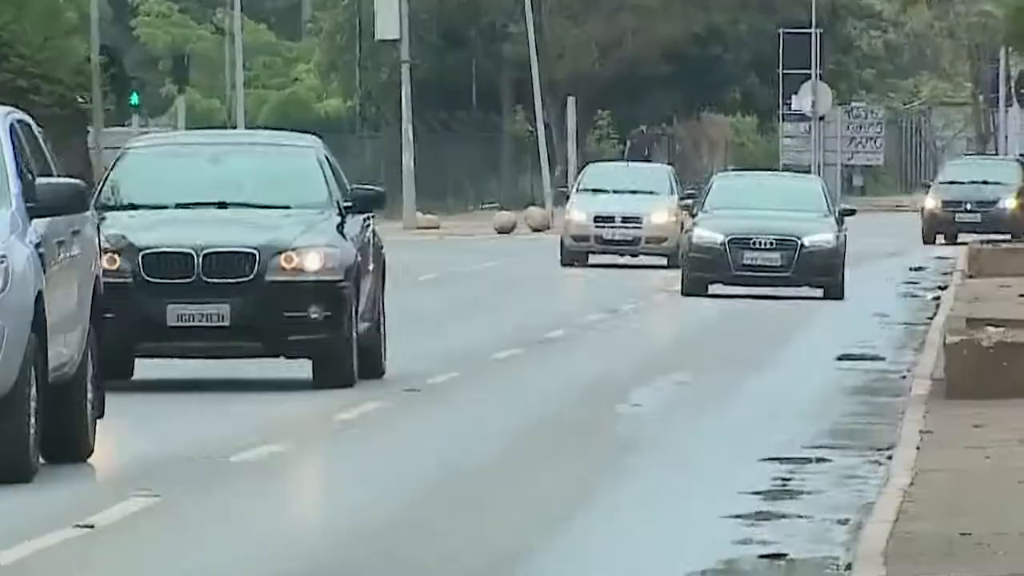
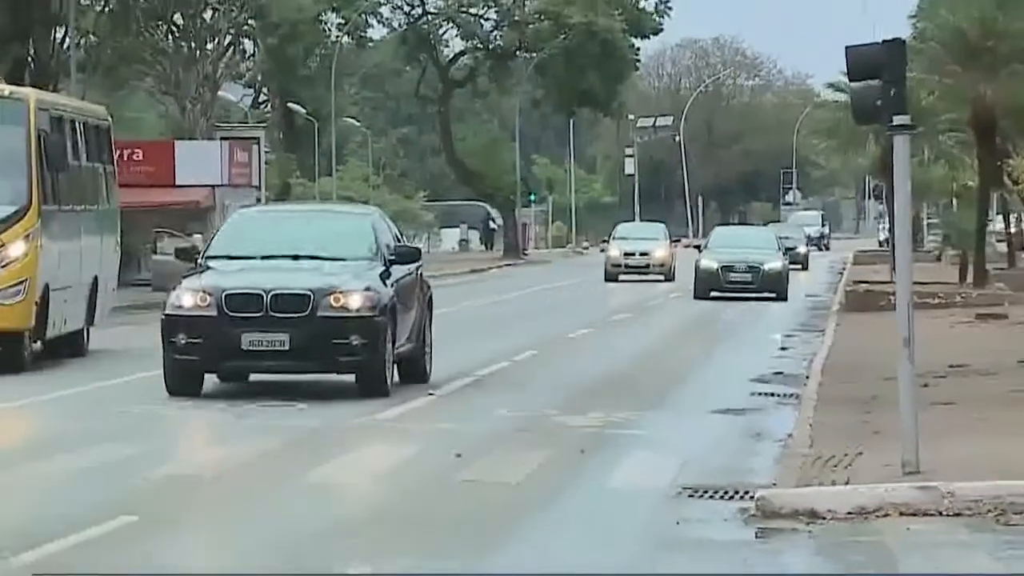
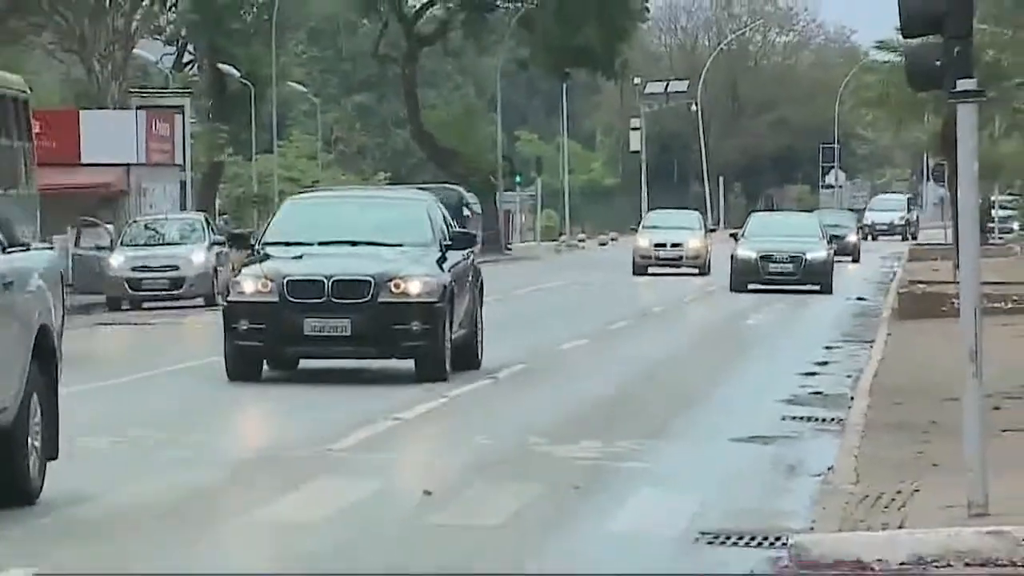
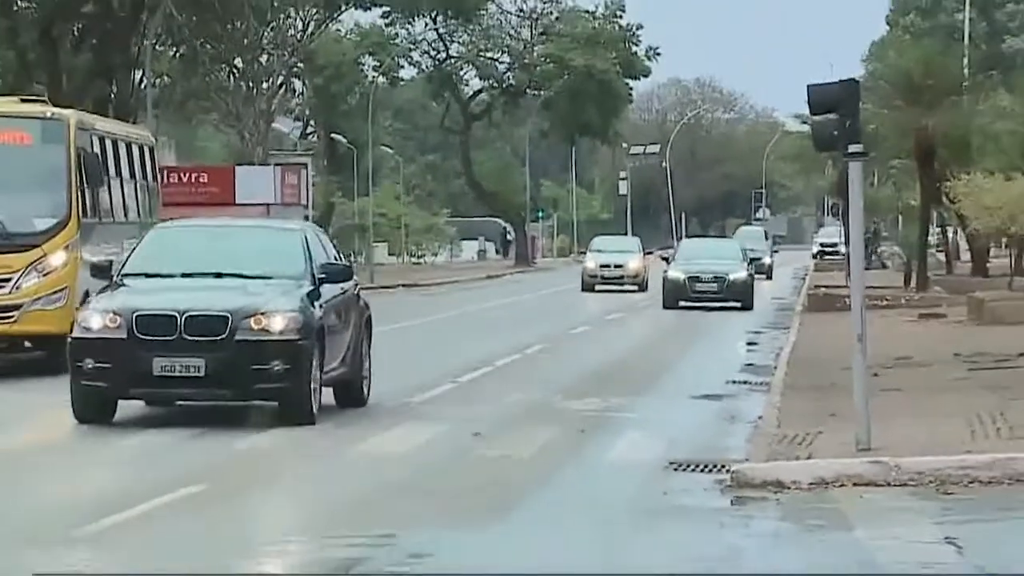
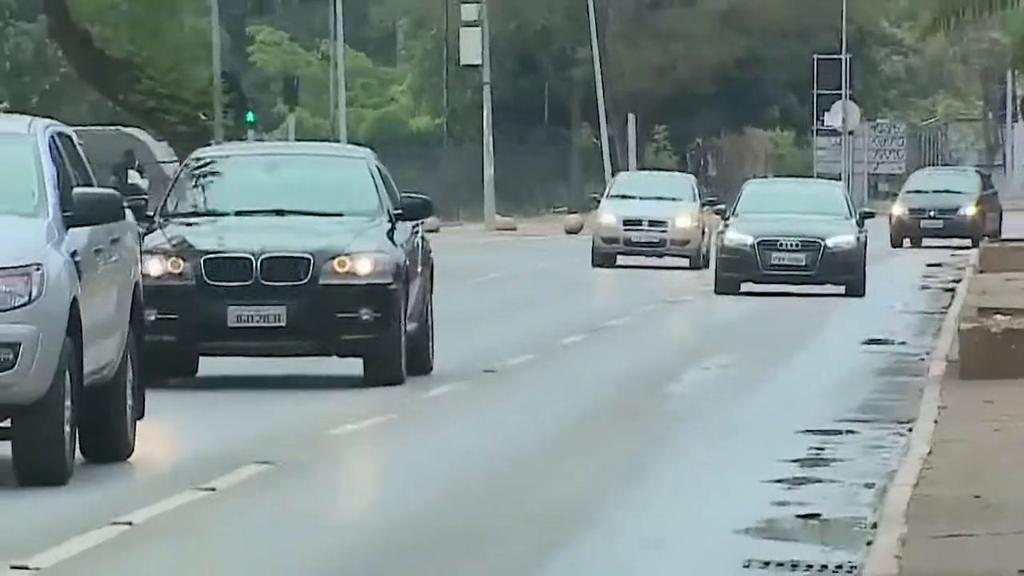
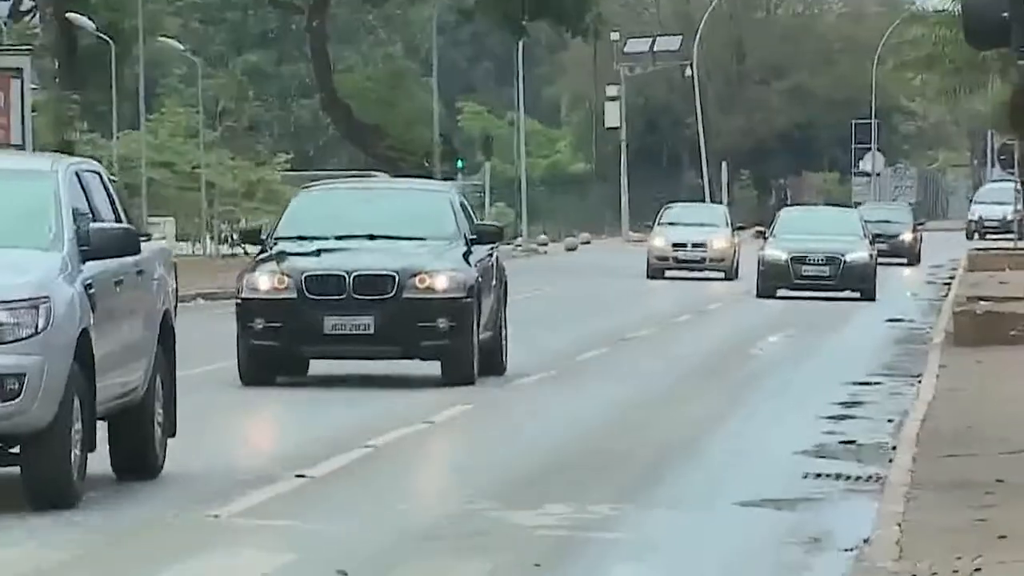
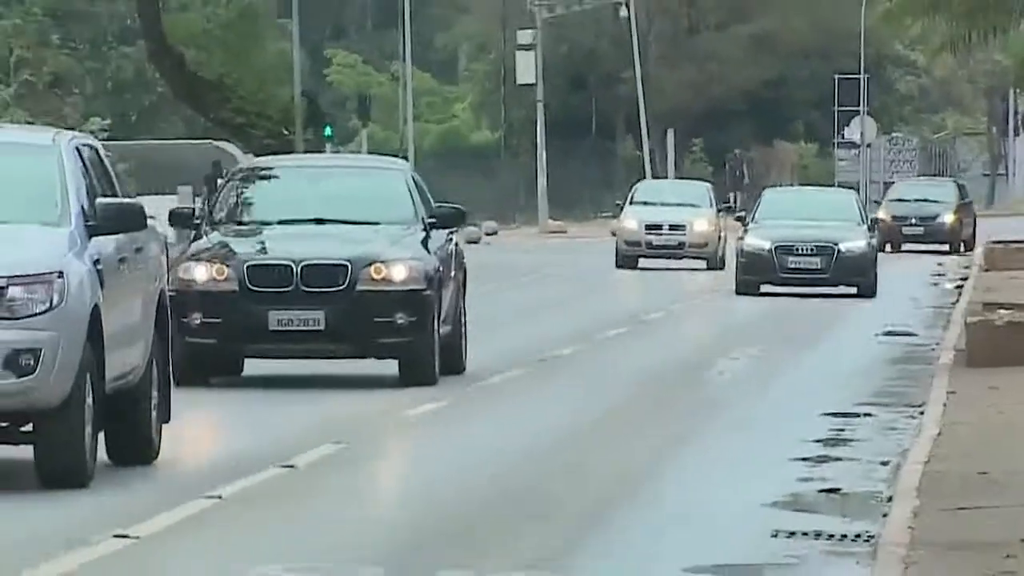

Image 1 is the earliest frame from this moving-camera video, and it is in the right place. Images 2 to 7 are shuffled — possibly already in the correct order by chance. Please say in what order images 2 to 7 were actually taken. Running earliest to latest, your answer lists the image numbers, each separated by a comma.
5, 7, 6, 3, 2, 4
